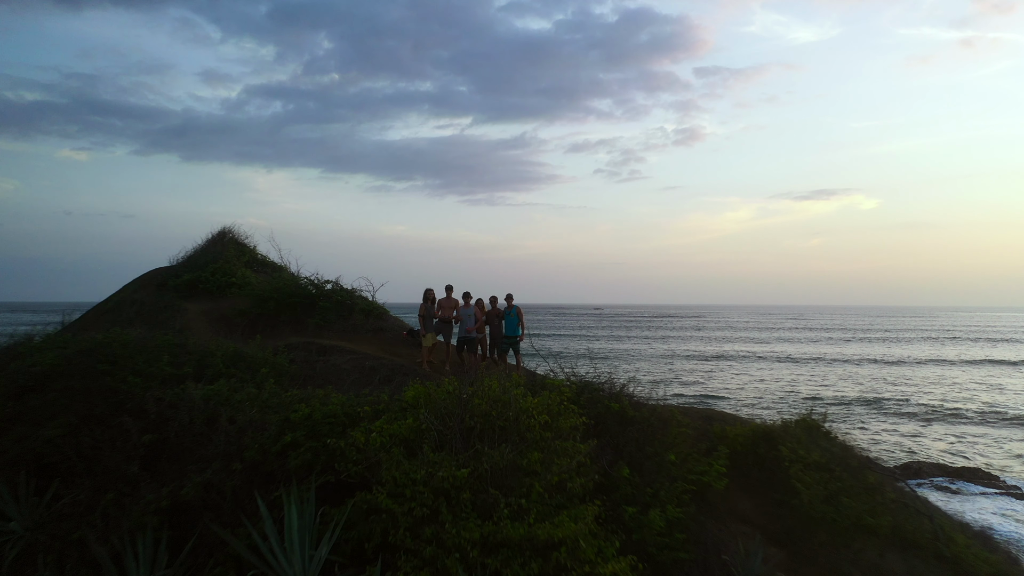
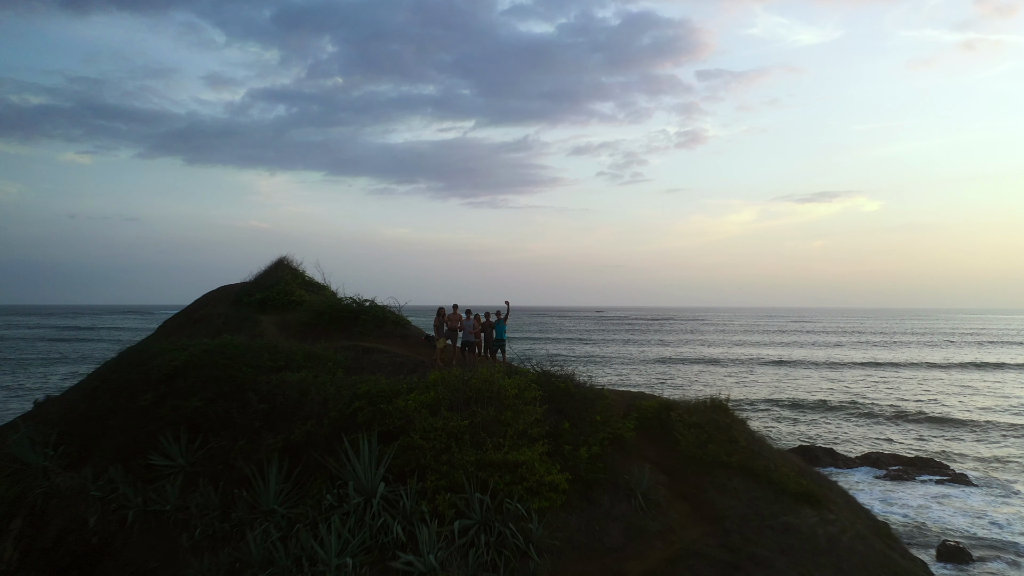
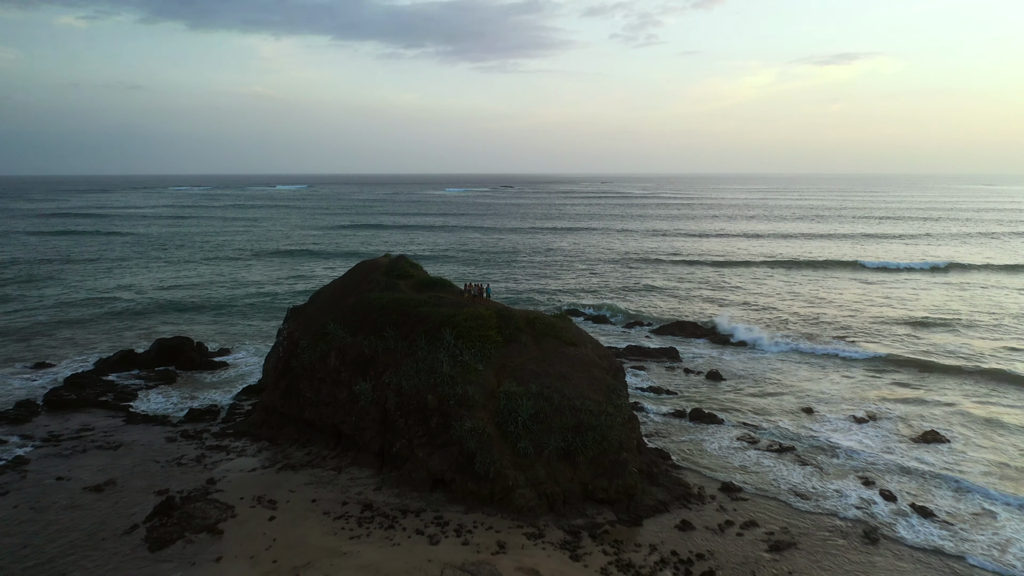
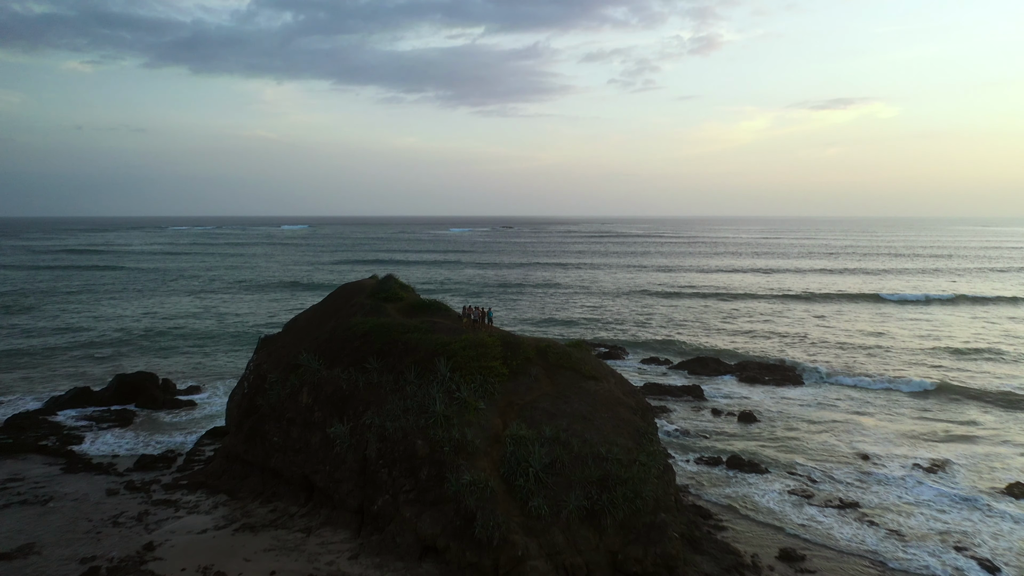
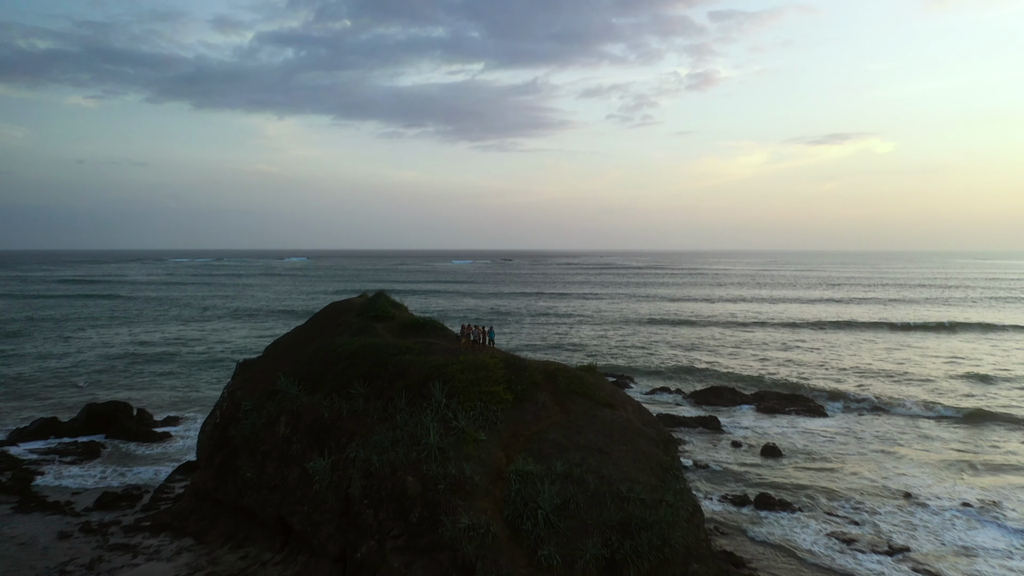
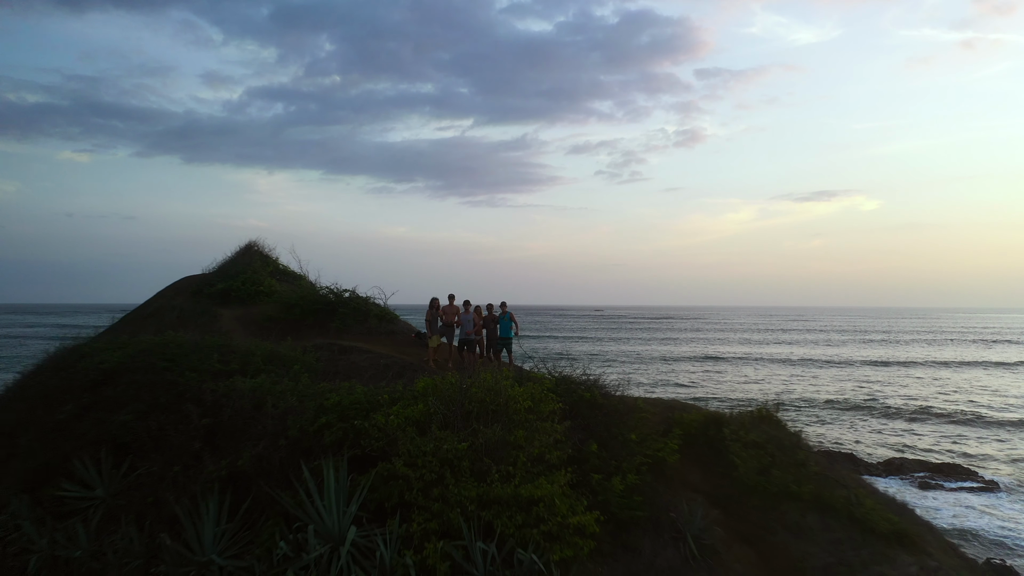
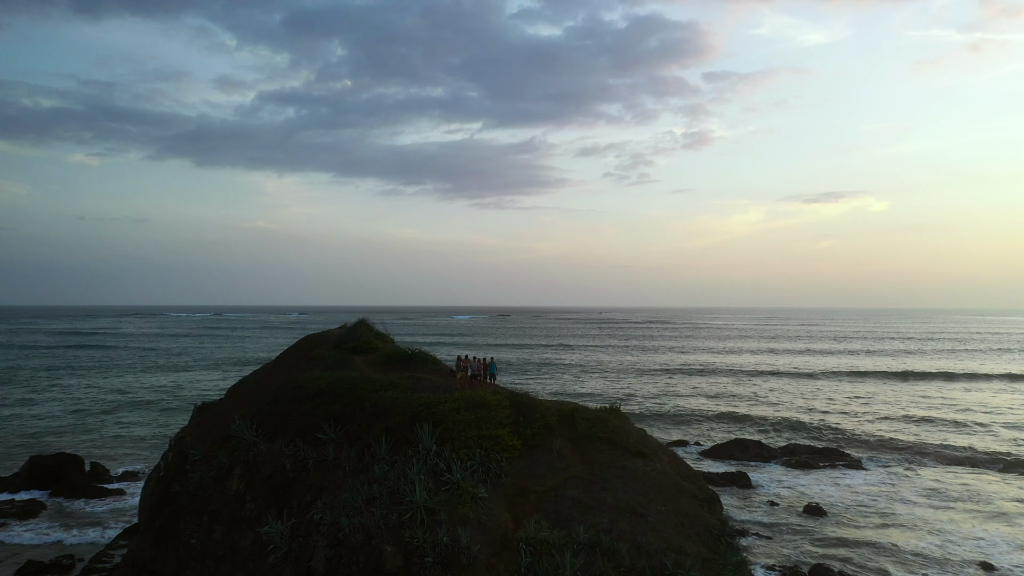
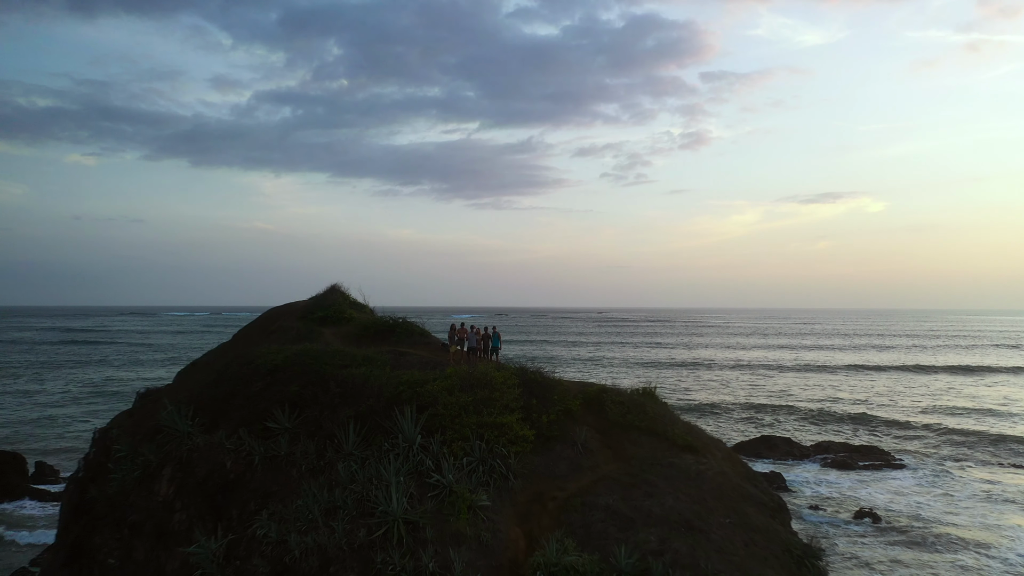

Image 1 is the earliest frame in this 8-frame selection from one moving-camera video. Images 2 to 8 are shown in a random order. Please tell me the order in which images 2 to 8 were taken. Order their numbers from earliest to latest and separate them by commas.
6, 2, 8, 7, 5, 4, 3
